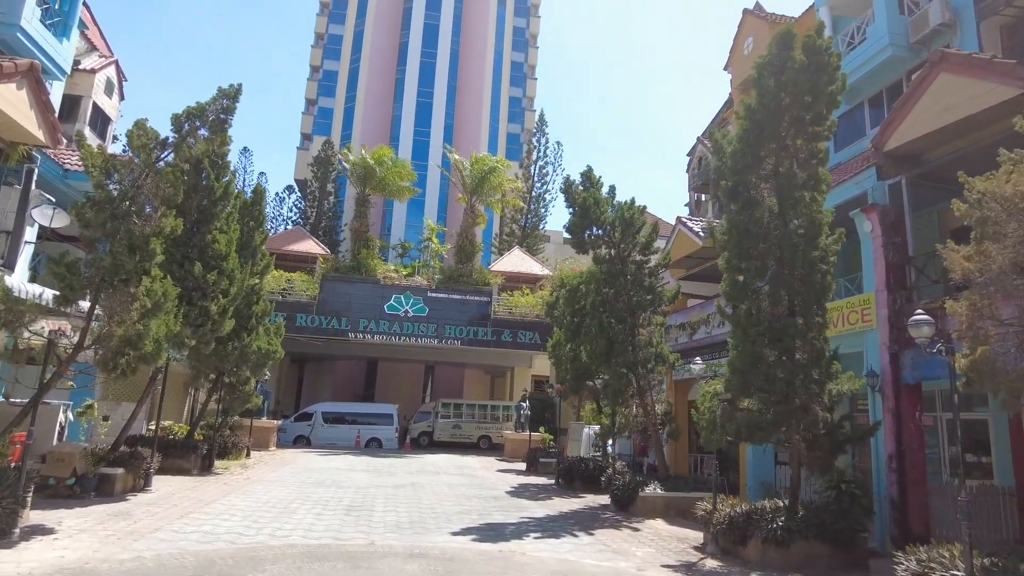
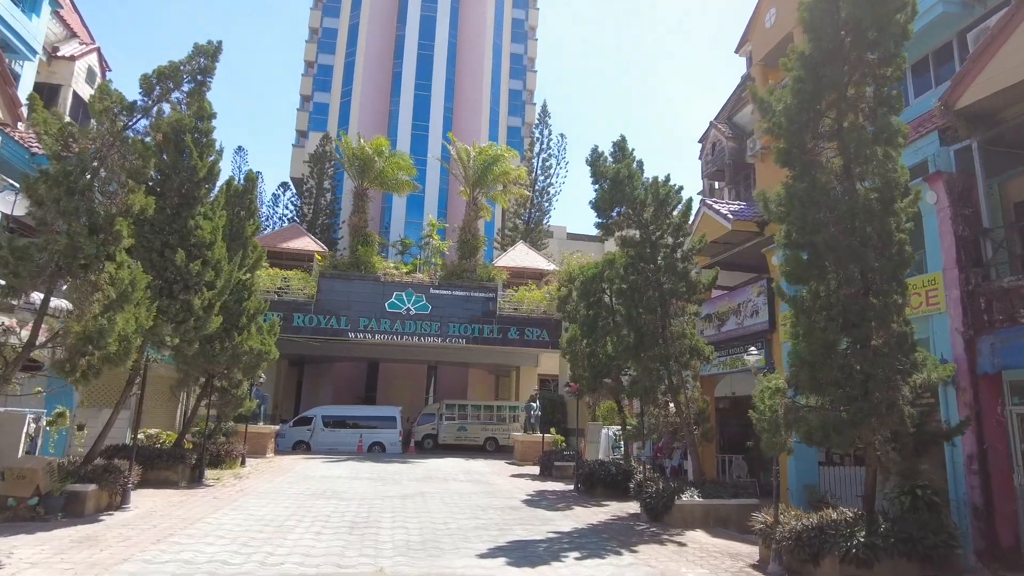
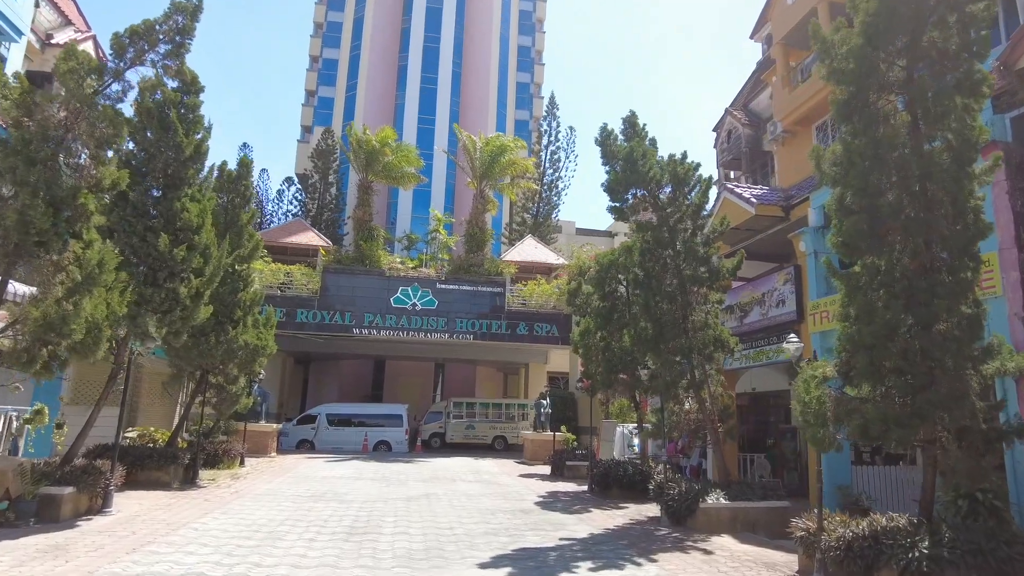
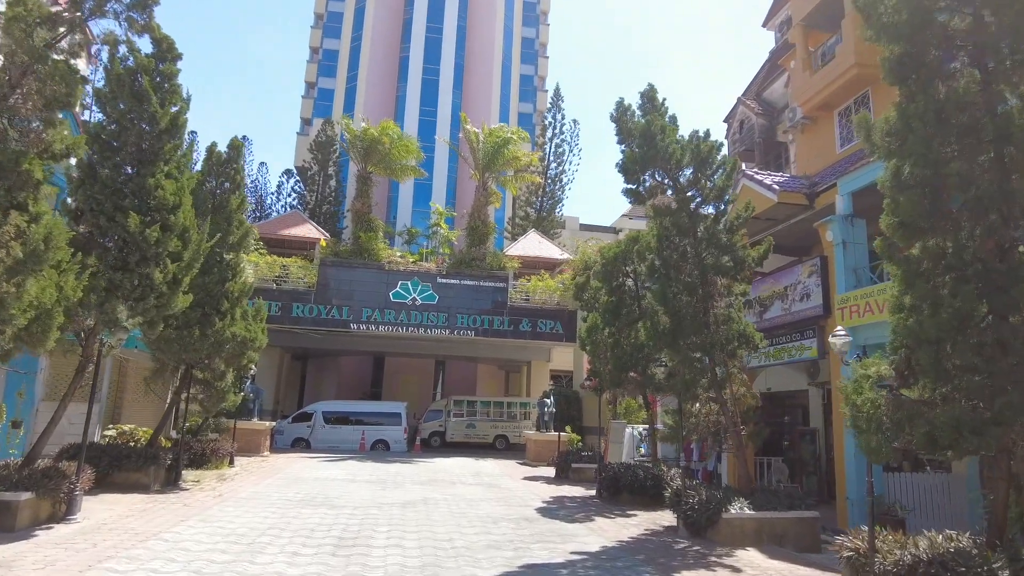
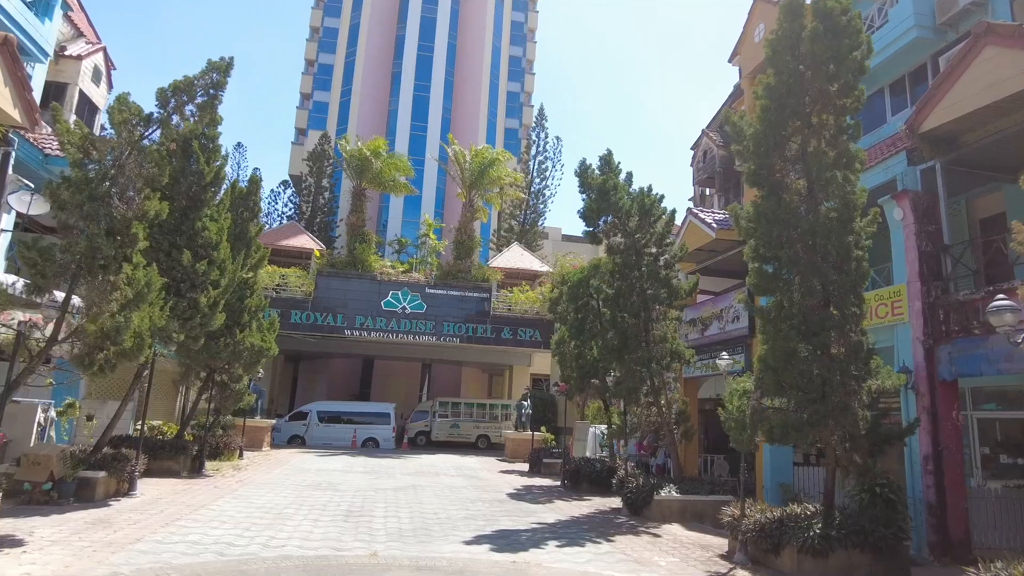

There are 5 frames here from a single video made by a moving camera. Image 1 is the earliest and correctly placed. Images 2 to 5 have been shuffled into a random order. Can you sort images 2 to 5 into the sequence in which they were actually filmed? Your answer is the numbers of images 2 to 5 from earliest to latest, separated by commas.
5, 2, 3, 4
